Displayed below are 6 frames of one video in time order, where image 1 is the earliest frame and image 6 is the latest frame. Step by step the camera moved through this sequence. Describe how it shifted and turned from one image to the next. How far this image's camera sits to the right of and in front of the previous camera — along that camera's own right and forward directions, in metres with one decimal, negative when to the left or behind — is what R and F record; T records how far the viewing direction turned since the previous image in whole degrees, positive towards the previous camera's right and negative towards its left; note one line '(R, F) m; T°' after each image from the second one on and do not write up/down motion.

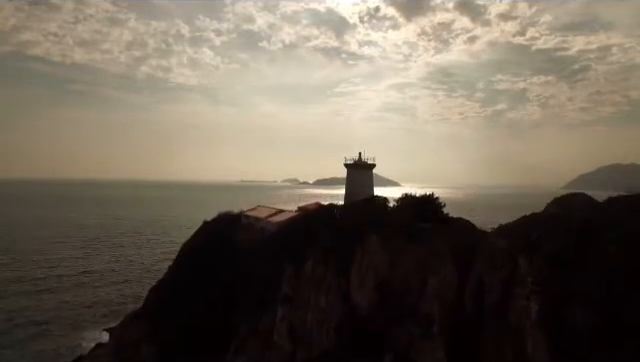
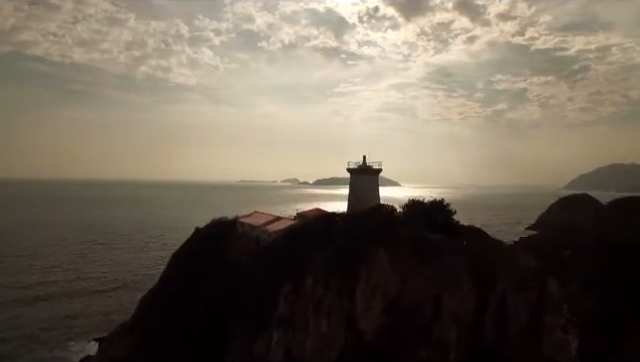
(-0.3, +0.5) m; 0°
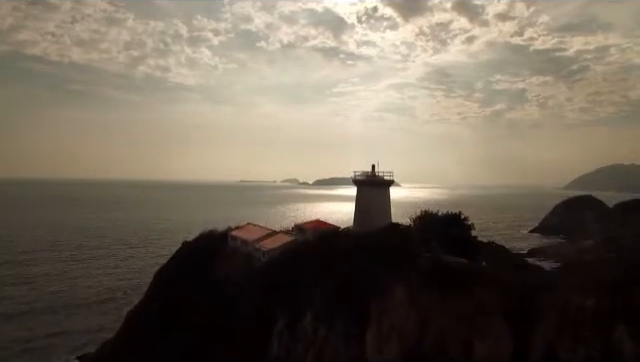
(-0.5, +0.3) m; 0°
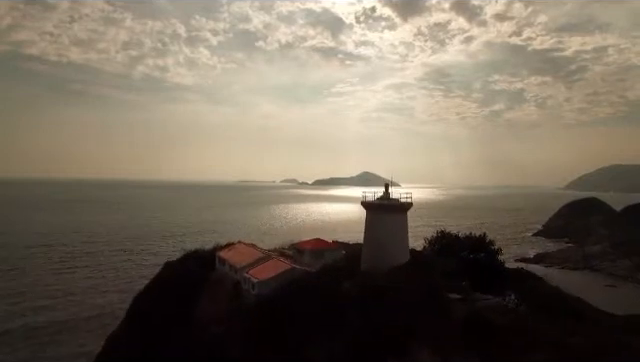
(-0.4, +0.4) m; 0°
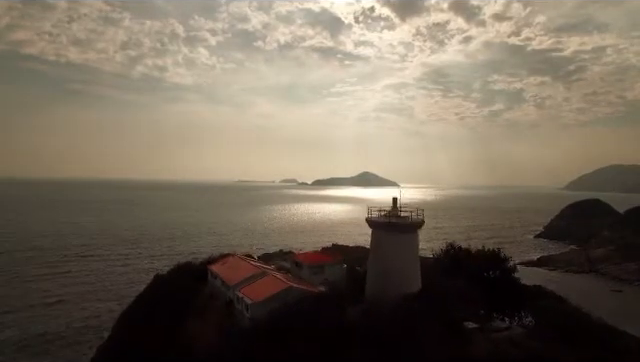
(-0.1, +0.3) m; 0°
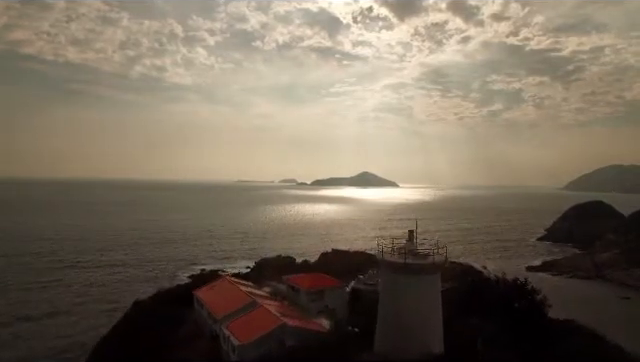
(-0.1, +0.4) m; 0°
